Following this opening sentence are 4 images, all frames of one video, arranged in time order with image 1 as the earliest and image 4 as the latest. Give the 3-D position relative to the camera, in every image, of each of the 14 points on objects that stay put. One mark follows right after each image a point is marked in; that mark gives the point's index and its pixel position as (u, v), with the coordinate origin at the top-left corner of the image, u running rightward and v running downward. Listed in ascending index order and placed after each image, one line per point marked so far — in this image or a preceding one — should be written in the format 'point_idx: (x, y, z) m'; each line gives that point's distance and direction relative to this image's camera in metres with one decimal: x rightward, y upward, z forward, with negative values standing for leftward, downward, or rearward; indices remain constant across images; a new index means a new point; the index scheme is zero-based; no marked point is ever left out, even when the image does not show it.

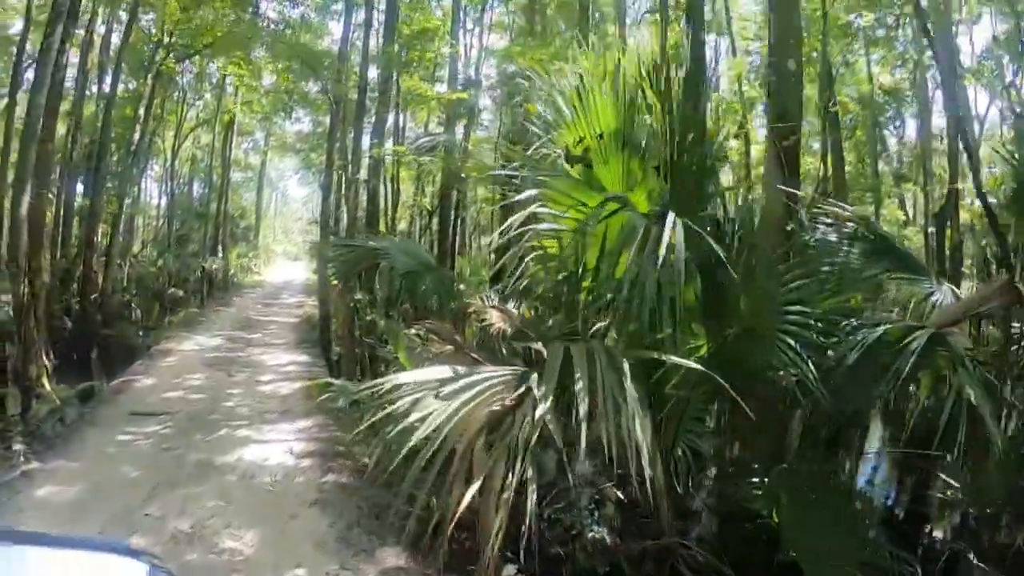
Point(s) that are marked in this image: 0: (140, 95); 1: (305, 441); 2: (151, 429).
0: (-8.5, +4.3, +17.5) m
1: (-1.7, -1.2, +6.2) m
2: (-3.1, -1.2, +6.6) m
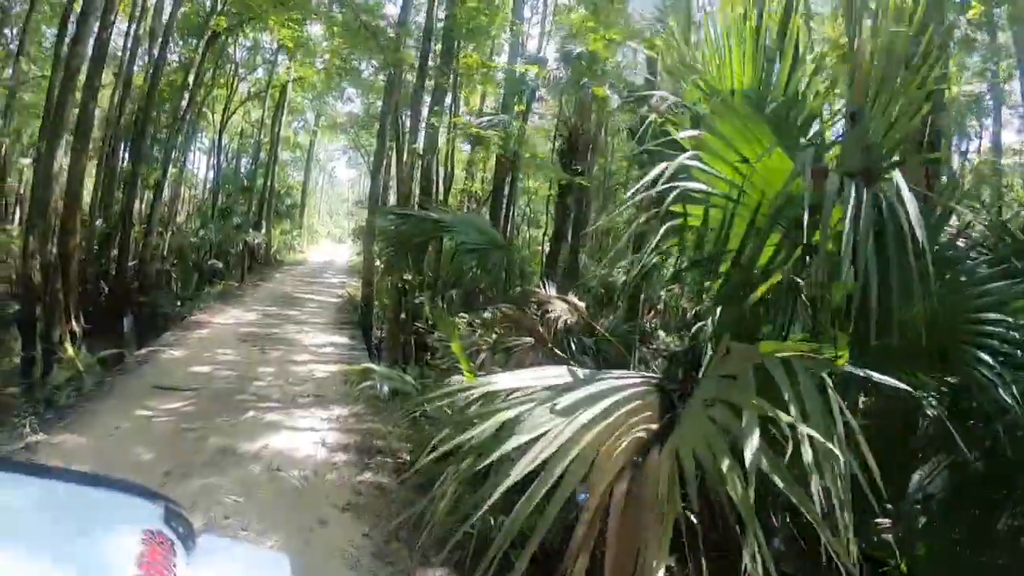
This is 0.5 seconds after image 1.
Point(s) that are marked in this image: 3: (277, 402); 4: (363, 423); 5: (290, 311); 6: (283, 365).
0: (-7.1, +5.0, +17.1) m
1: (-1.2, -1.0, +5.6) m
2: (-2.7, -0.9, +6.0) m
3: (-1.9, -0.9, +6.4) m
4: (-1.1, -1.0, +5.9) m
5: (-3.8, -0.4, +13.4) m
6: (-2.3, -0.8, +8.0) m
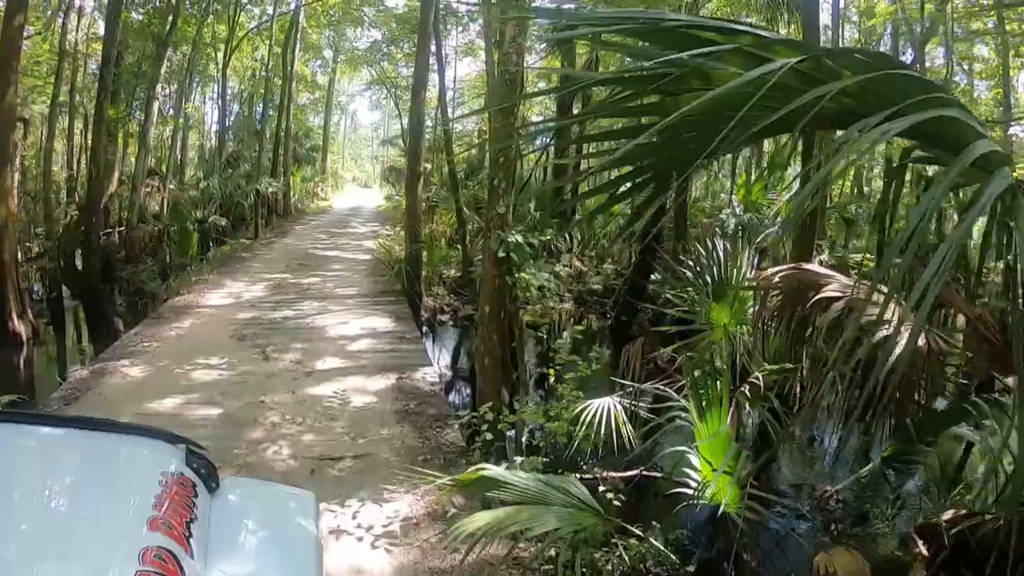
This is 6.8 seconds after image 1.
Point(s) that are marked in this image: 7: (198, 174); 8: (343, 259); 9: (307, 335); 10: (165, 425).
0: (-6.1, +5.6, +13.9) m
1: (-0.3, -1.0, +2.6) m
2: (-1.7, -0.9, +3.2) m
3: (-1.0, -0.9, +3.4) m
4: (-0.2, -1.0, +2.9) m
5: (-2.7, +0.1, +10.5) m
6: (-1.4, -0.6, +5.0) m
7: (-7.1, +2.6, +17.5) m
8: (-2.8, +0.5, +12.8) m
9: (-1.7, -0.4, +6.4) m
10: (-1.8, -0.7, +4.2) m
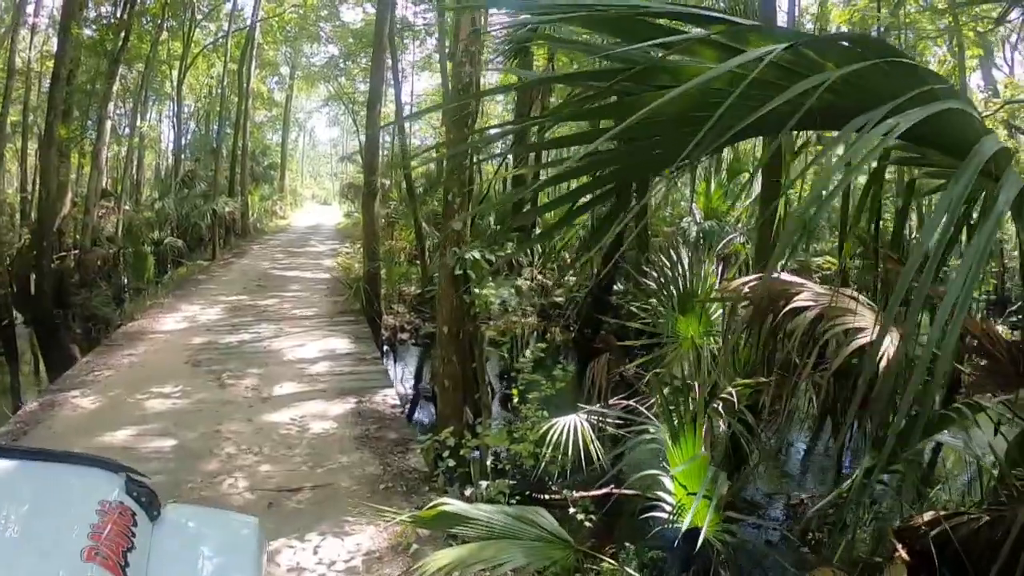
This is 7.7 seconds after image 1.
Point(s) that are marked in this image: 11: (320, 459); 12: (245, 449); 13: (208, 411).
0: (-6.8, +5.2, +13.7) m
1: (-0.4, -1.1, +2.5) m
2: (-1.9, -1.0, +3.0) m
3: (-1.1, -1.0, +3.3) m
4: (-0.3, -1.0, +2.8) m
5: (-3.1, -0.1, +10.3) m
6: (-1.6, -0.8, +4.9) m
7: (-7.9, +2.1, +17.1) m
8: (-3.3, +0.2, +12.6) m
9: (-1.9, -0.6, +6.2) m
10: (-2.0, -0.9, +4.0) m
11: (-1.0, -0.9, +4.0) m
12: (-1.4, -0.9, +4.1) m
13: (-1.9, -0.8, +4.8) m
